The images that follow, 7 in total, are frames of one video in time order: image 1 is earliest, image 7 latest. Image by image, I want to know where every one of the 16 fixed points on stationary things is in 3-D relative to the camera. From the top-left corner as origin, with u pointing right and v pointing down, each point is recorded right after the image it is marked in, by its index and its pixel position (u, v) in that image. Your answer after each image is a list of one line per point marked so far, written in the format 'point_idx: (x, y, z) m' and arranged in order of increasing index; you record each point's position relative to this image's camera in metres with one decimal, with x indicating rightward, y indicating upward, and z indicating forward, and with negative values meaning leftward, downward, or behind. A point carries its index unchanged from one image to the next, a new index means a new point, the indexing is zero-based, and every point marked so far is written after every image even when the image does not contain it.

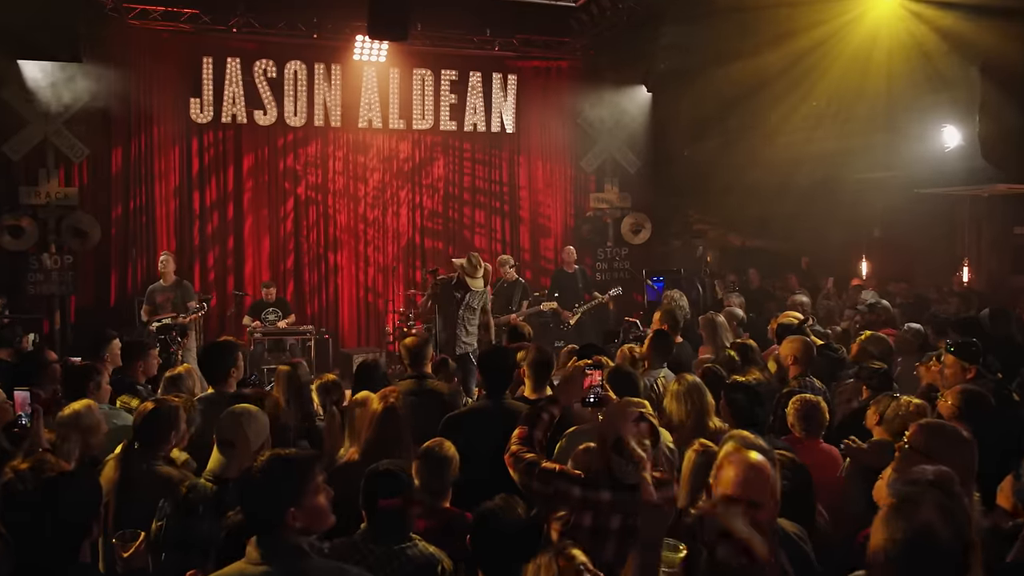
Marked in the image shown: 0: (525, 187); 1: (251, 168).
0: (+0.2, +1.2, +11.9) m
1: (-2.8, +1.3, +10.9) m
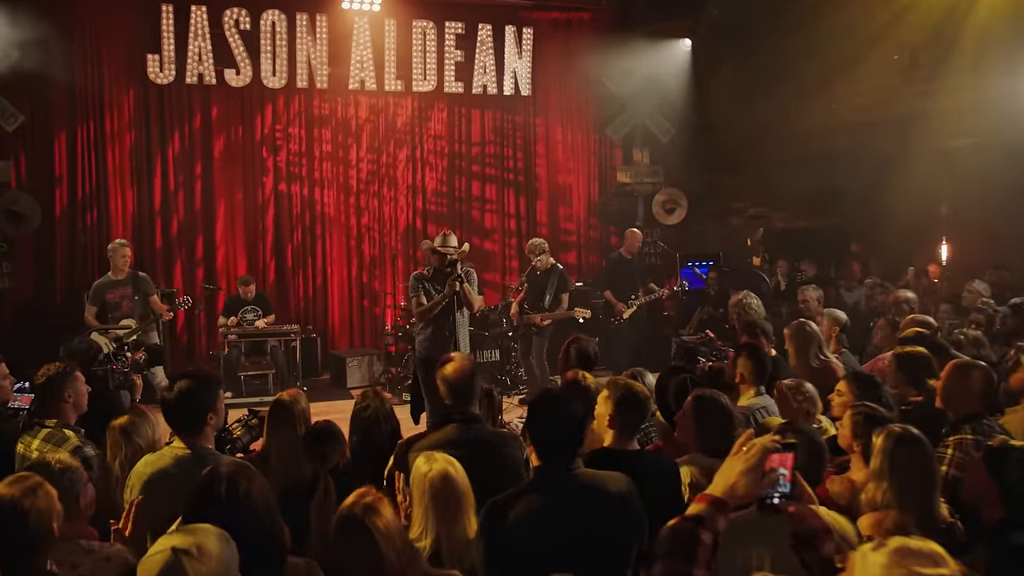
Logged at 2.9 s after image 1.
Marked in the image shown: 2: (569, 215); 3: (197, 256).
0: (+0.4, +1.3, +10.3) m
1: (-2.7, +1.4, +9.2) m
2: (+0.7, +0.9, +10.5) m
3: (-2.9, +0.3, +9.2) m
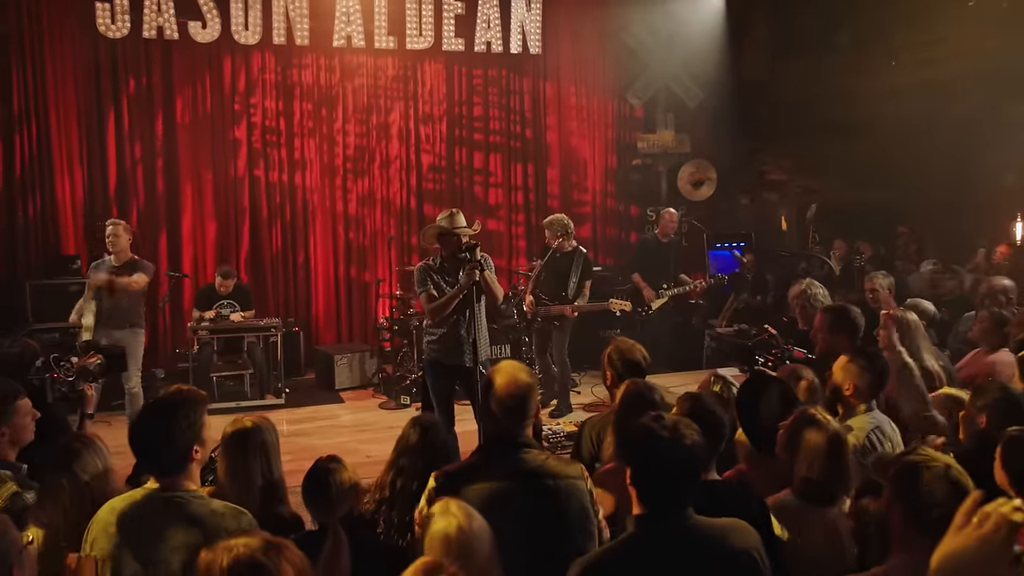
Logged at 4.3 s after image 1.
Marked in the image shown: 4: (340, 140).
0: (+0.4, +1.5, +9.1) m
1: (-2.6, +1.4, +8.0) m
2: (+0.7, +1.0, +9.3) m
3: (-2.8, +0.4, +7.9) m
4: (-1.5, +1.3, +8.5) m
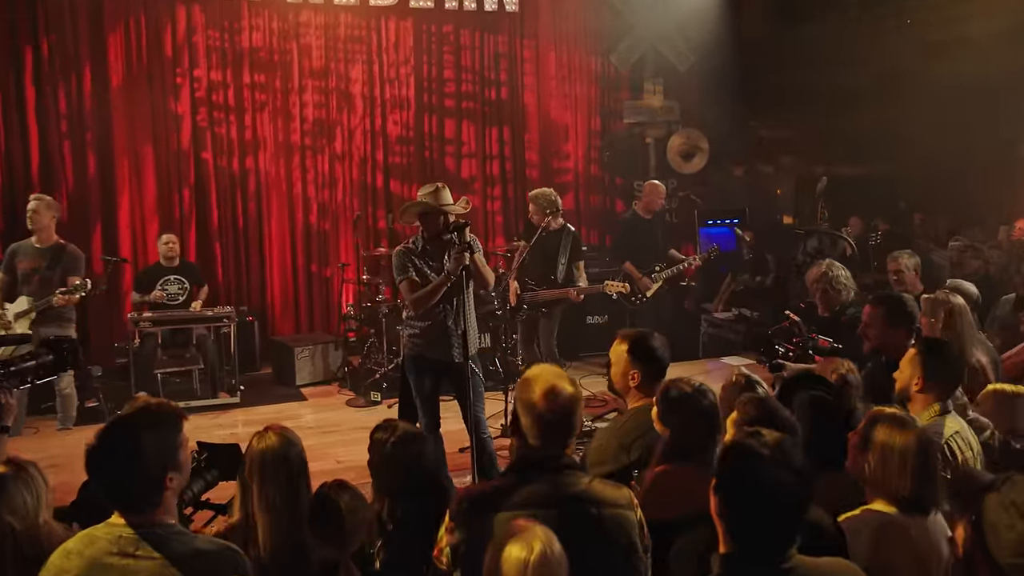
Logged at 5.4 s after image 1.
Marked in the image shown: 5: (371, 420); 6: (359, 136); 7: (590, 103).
0: (+0.2, +1.6, +8.4) m
1: (-2.8, +1.5, +7.0) m
2: (+0.5, +1.2, +8.6) m
3: (-2.9, +0.5, +7.0) m
4: (-1.7, +1.4, +7.7) m
5: (-1.0, -0.9, +6.8) m
6: (-1.2, +1.2, +7.9) m
7: (+0.7, +1.6, +8.5) m
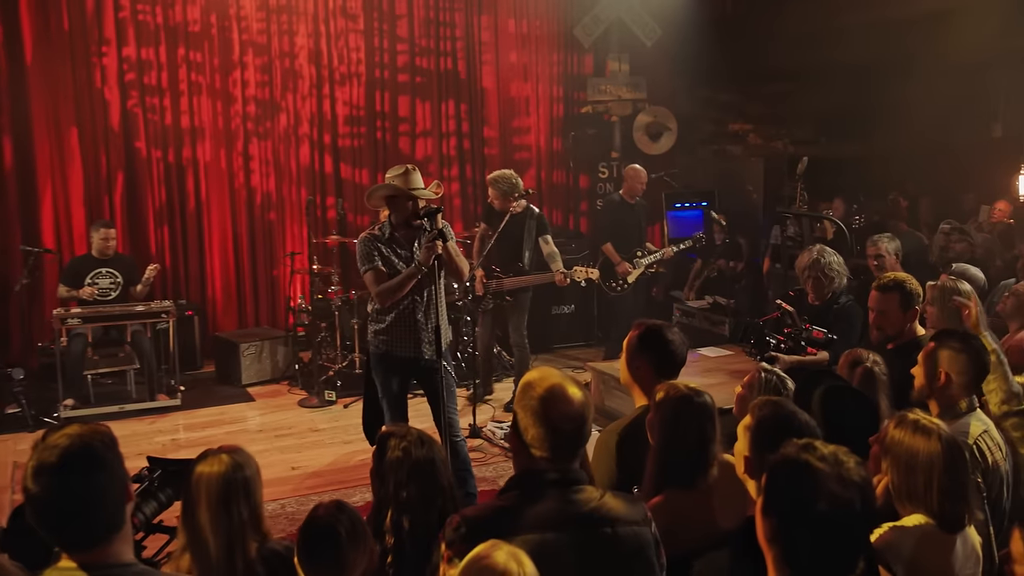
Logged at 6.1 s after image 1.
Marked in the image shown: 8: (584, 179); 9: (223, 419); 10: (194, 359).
0: (-0.2, +1.7, +7.9) m
1: (-3.0, +1.6, +6.3) m
2: (+0.1, +1.3, +8.2) m
3: (-3.2, +0.5, +6.3) m
4: (-2.0, +1.4, +7.1) m
5: (-1.2, -0.8, +6.3) m
6: (-1.5, +1.3, +7.3) m
7: (+0.3, +1.7, +8.1) m
8: (+0.7, +1.0, +8.6) m
9: (-1.8, -0.8, +6.3) m
10: (-2.2, -0.5, +6.9) m
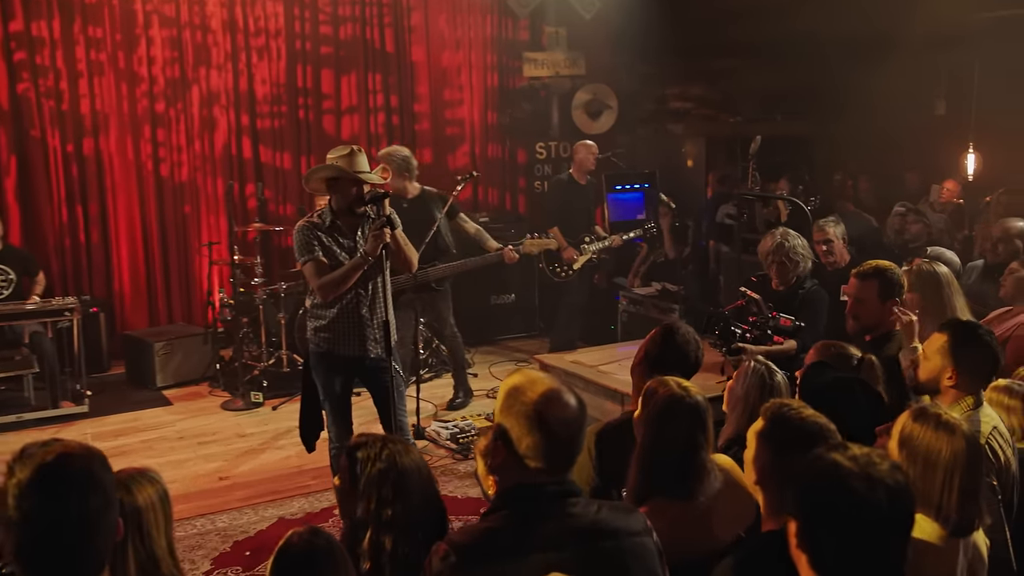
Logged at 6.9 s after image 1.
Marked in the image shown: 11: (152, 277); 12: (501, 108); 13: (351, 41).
0: (-0.7, +1.8, +7.4) m
1: (-3.3, +1.6, +5.6) m
2: (-0.4, +1.4, +7.7) m
3: (-3.5, +0.5, +5.5) m
4: (-2.4, +1.5, +6.4) m
5: (-1.5, -0.8, +5.8) m
6: (-2.0, +1.3, +6.7) m
7: (-0.2, +1.8, +7.6) m
8: (+0.1, +1.1, +8.2) m
9: (-2.1, -0.8, +5.7) m
10: (-2.6, -0.4, +6.3) m
11: (-2.4, +0.1, +6.7) m
12: (-0.1, +1.4, +7.8) m
13: (-1.2, +1.8, +7.2) m
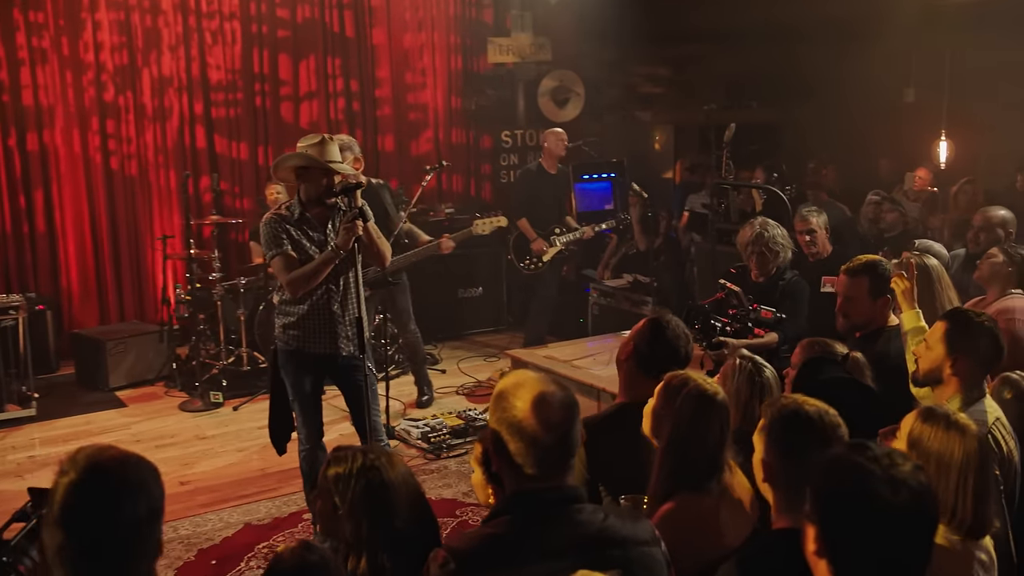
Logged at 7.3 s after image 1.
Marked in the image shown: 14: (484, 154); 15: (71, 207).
0: (-1.0, +1.9, +7.2) m
1: (-3.5, +1.6, +5.2) m
2: (-0.7, +1.5, +7.5) m
3: (-3.6, +0.5, +5.2) m
4: (-2.6, +1.5, +6.1) m
5: (-1.6, -0.8, +5.5) m
6: (-2.2, +1.4, +6.4) m
7: (-0.5, +1.8, +7.4) m
8: (-0.2, +1.1, +8.0) m
9: (-2.3, -0.8, +5.4) m
10: (-2.7, -0.4, +5.9) m
11: (-2.6, +0.1, +6.4) m
12: (-0.4, +1.4, +7.6) m
13: (-1.4, +1.8, +6.9) m
14: (-0.2, +1.1, +8.1) m
15: (-2.7, +0.5, +6.1) m
